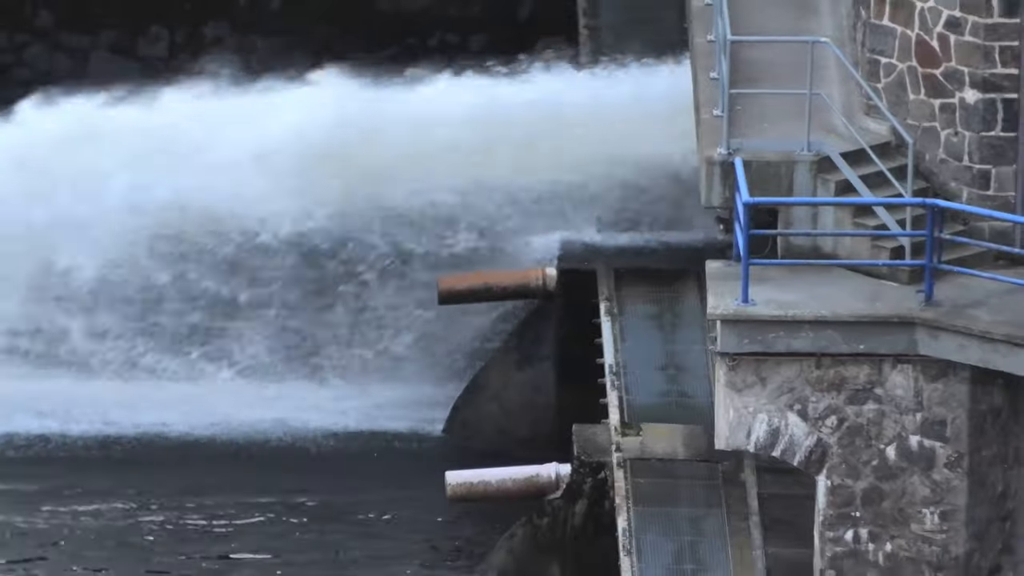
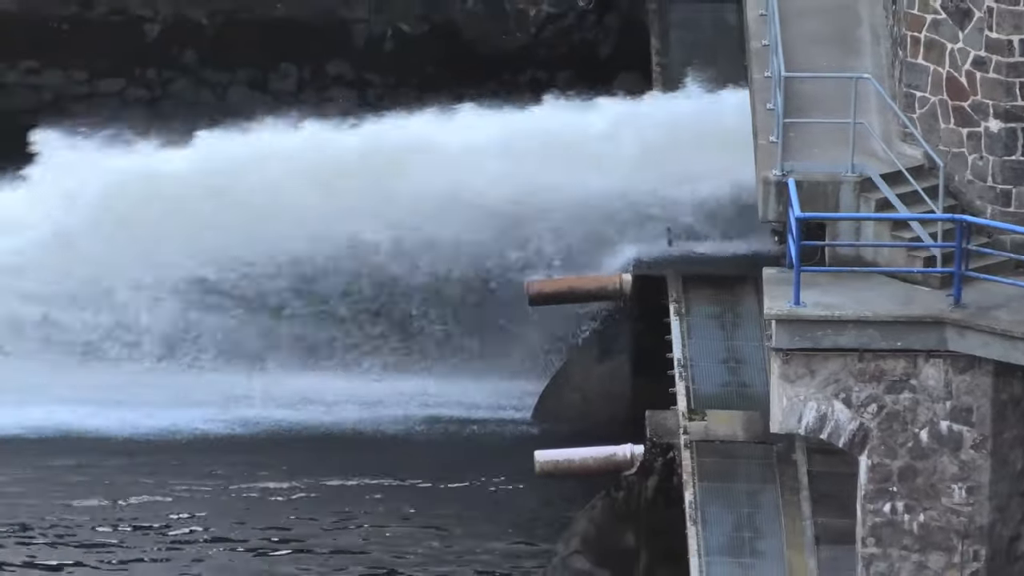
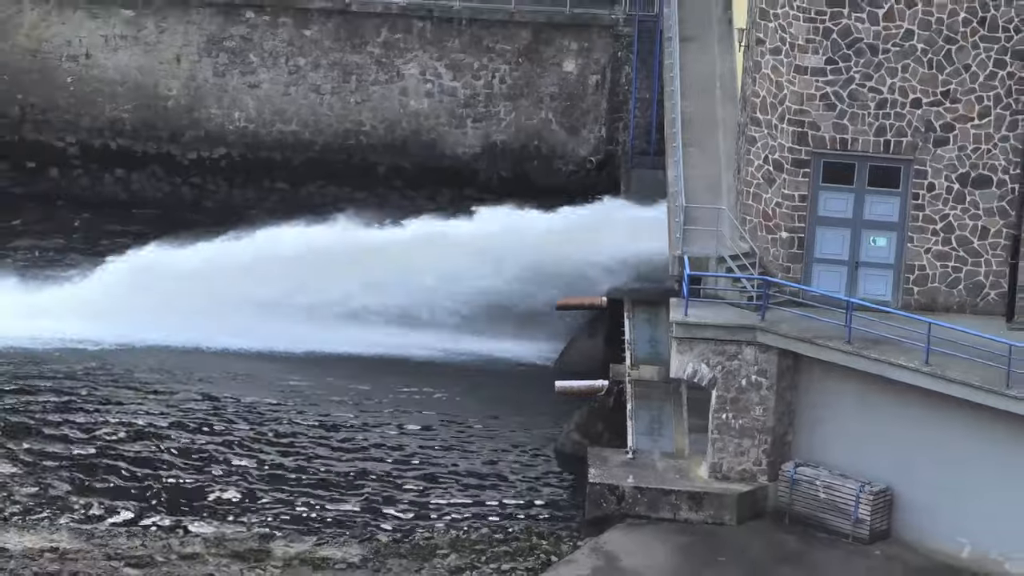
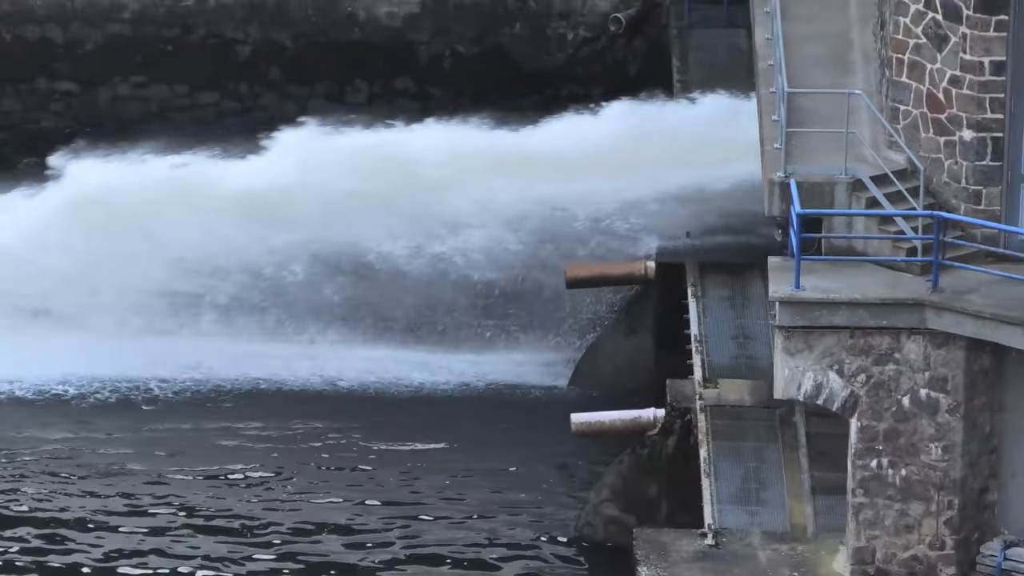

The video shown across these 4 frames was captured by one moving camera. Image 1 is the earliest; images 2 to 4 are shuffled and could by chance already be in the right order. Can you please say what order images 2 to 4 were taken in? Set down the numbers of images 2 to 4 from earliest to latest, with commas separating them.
2, 4, 3
